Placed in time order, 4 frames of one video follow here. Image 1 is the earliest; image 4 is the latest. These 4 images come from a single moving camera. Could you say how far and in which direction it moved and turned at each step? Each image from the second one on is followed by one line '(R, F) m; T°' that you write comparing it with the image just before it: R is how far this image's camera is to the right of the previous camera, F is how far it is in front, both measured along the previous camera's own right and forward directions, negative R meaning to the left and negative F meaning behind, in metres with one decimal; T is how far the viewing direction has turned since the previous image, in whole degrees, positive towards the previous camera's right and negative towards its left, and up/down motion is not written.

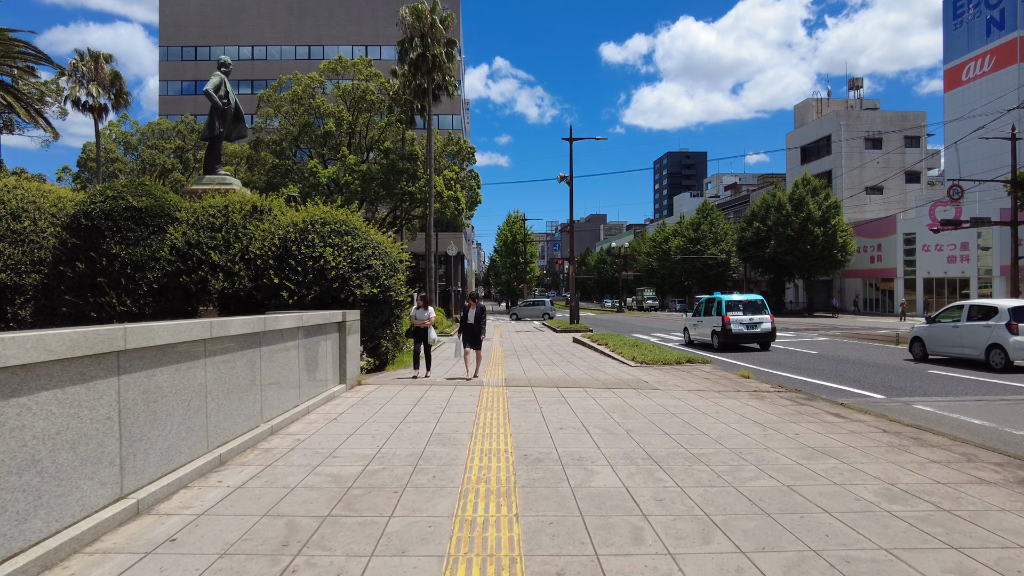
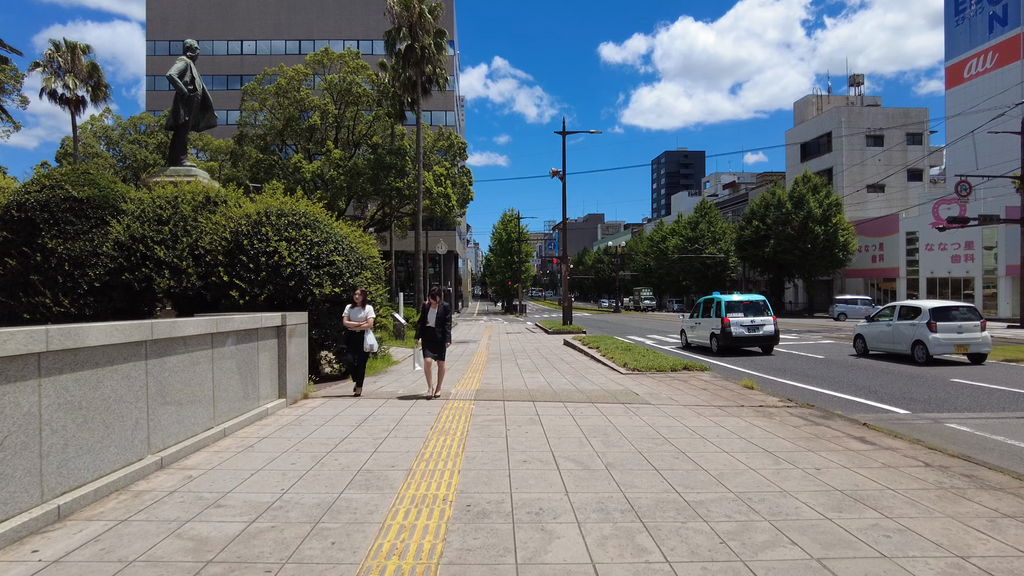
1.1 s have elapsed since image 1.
(+0.3, +1.2) m; 0°
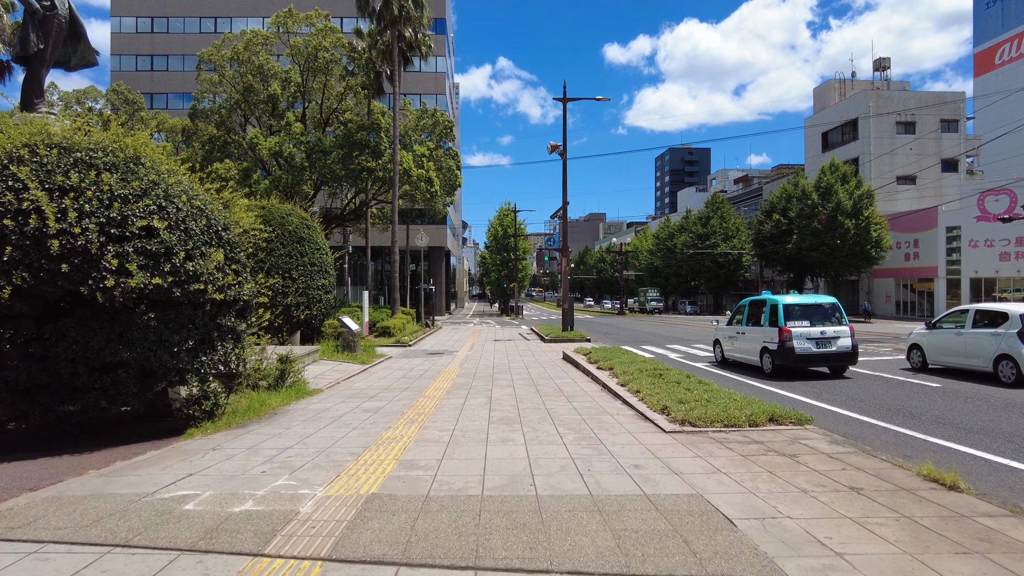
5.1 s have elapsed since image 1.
(+0.4, +4.9) m; 0°
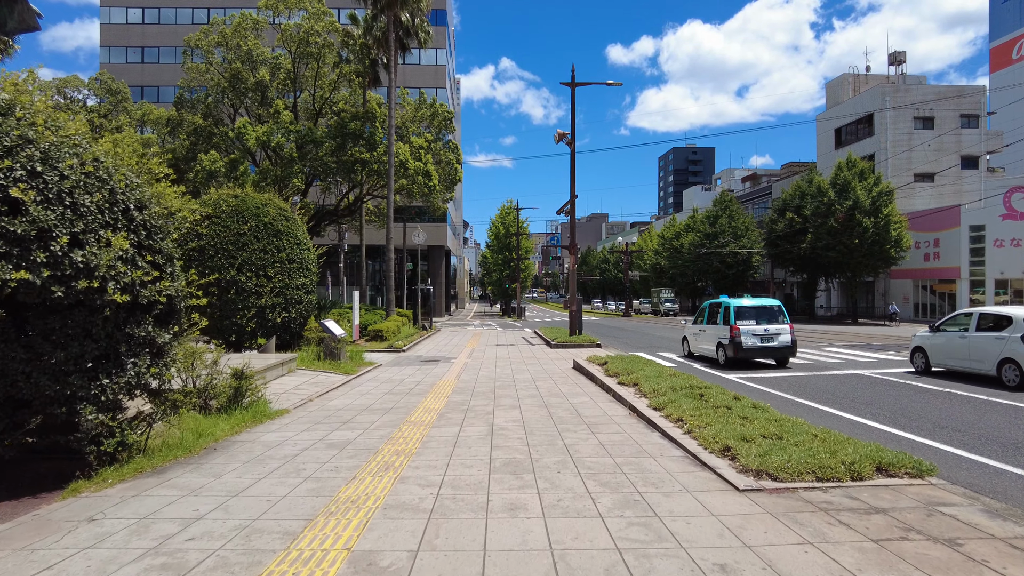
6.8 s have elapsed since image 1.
(-0.1, +1.9) m; 0°
